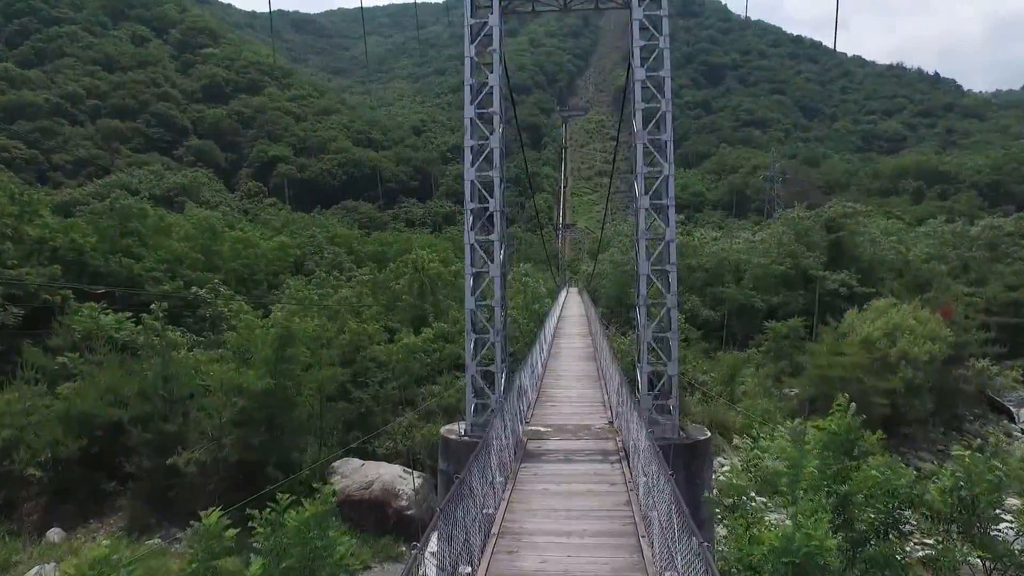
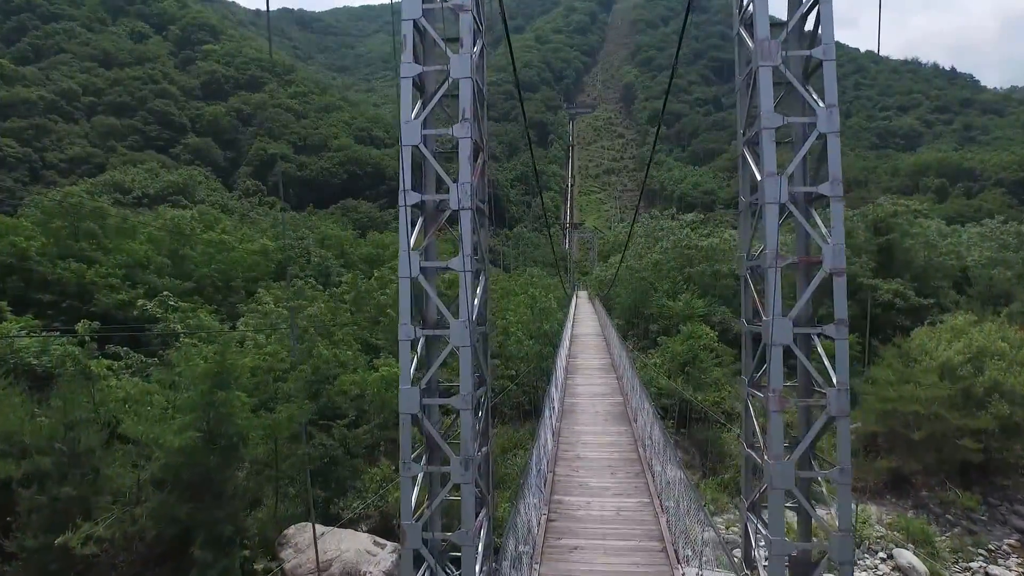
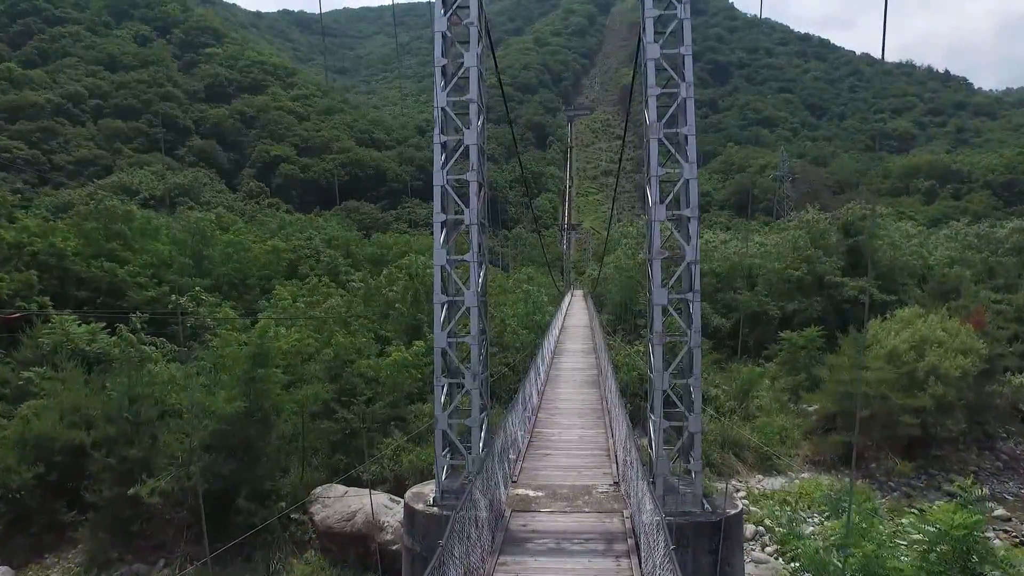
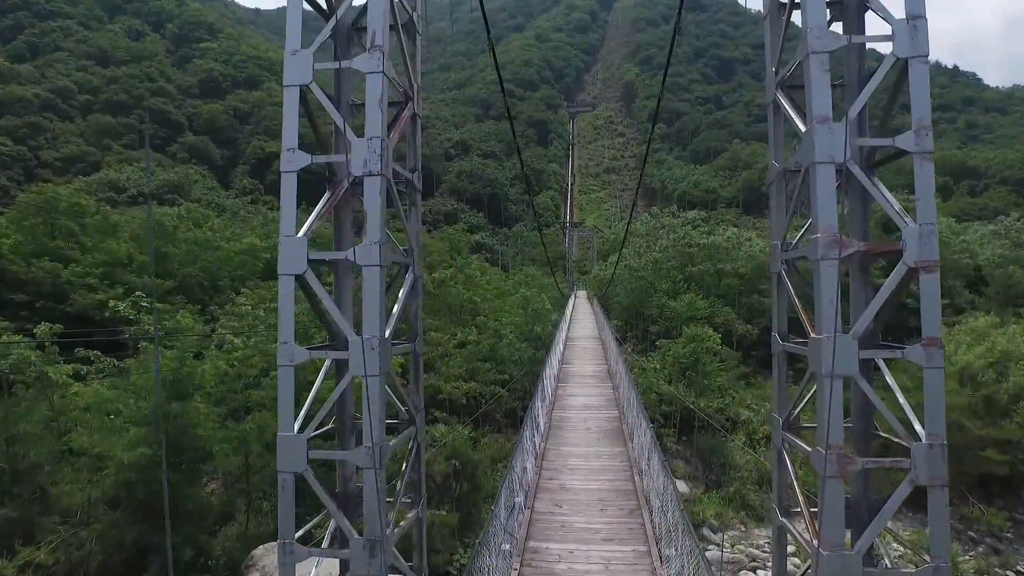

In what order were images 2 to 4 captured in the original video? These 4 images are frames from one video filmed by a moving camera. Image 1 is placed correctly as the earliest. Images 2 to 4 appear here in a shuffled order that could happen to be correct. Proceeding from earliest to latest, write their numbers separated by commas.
3, 2, 4
